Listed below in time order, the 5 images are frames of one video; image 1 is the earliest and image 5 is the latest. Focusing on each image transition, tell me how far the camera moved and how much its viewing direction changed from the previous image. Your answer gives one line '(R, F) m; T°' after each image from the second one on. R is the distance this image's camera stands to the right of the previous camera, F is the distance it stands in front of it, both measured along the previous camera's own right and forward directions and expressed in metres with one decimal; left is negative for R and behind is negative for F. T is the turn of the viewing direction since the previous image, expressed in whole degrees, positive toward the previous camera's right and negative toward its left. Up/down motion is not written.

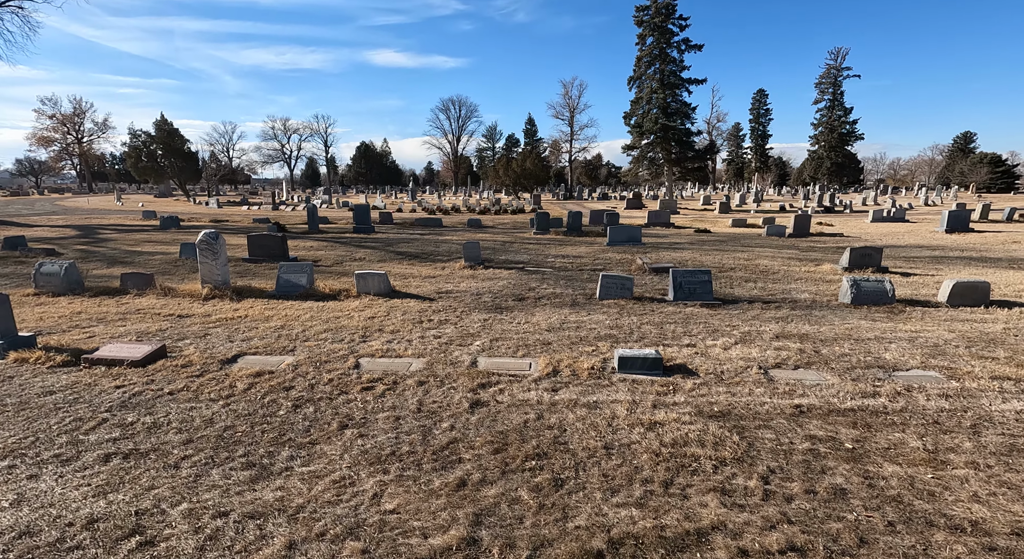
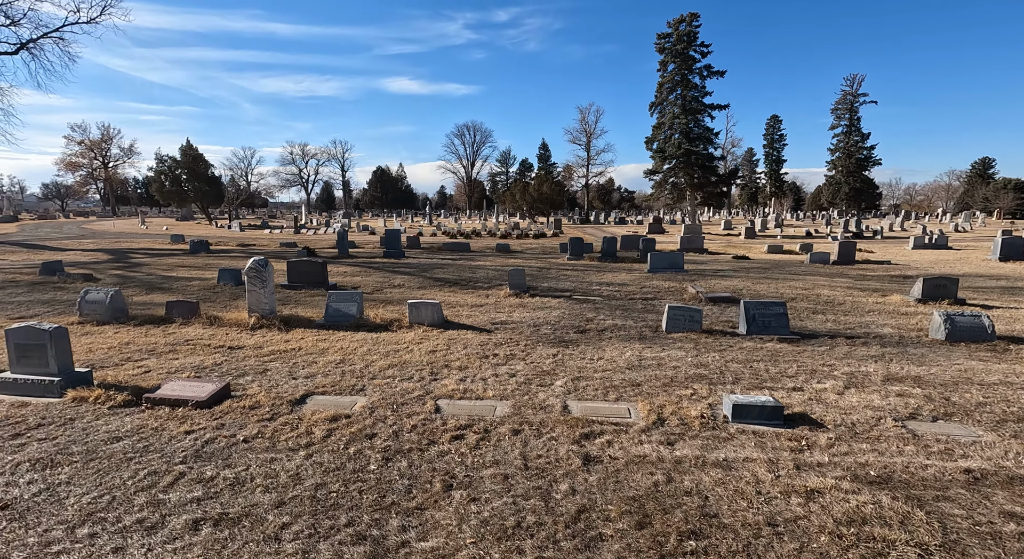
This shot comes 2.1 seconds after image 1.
(-0.7, +0.4) m; -2°
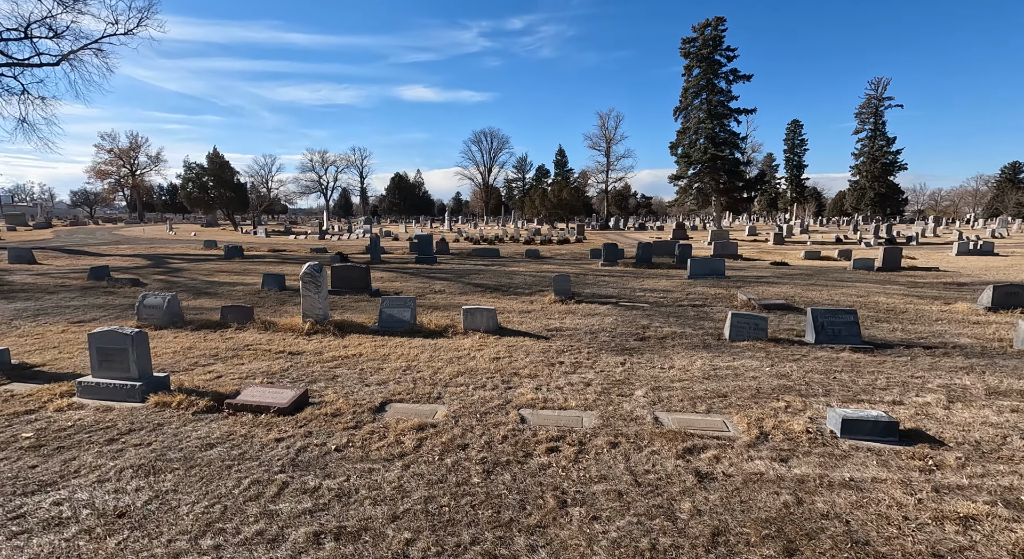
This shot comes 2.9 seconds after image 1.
(-0.6, +0.1) m; -2°
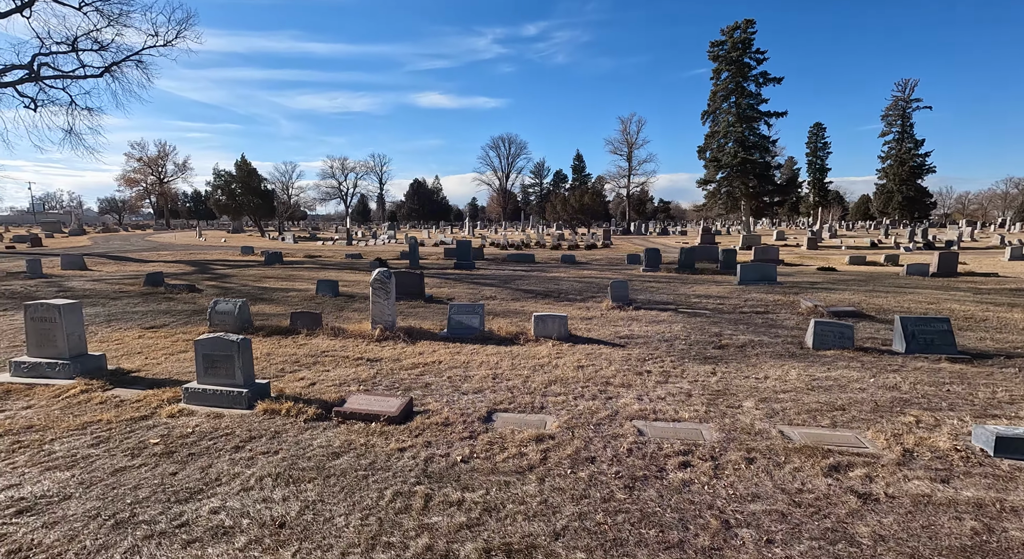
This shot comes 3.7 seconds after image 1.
(-0.8, +0.1) m; -2°
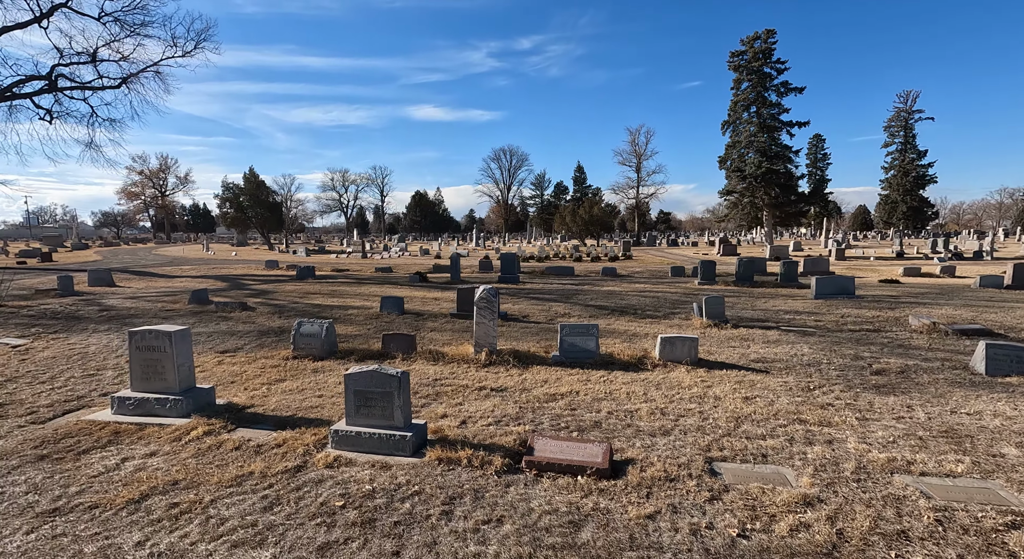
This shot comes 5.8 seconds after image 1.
(-1.6, +0.8) m; -1°
